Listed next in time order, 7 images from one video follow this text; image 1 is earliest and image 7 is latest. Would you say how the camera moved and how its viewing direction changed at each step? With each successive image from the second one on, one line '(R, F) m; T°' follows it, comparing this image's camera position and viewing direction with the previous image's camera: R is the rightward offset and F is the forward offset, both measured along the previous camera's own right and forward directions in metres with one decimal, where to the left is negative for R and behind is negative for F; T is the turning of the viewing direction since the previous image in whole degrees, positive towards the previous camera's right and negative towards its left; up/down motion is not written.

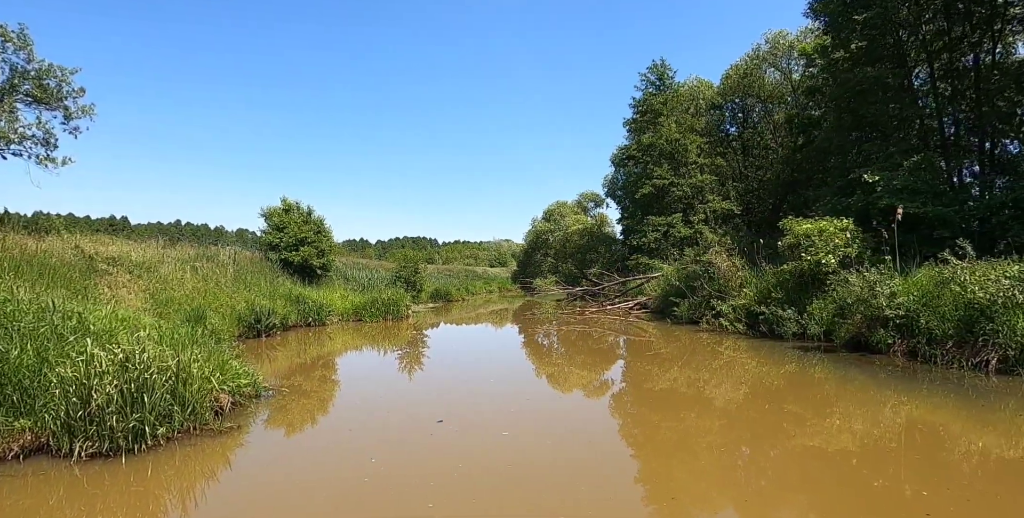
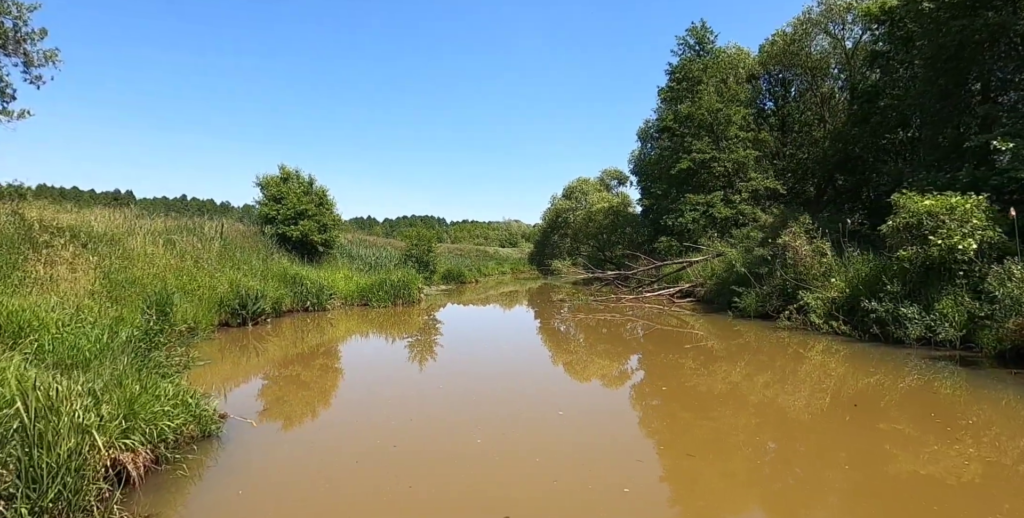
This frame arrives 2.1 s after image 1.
(-0.6, +2.4) m; -1°
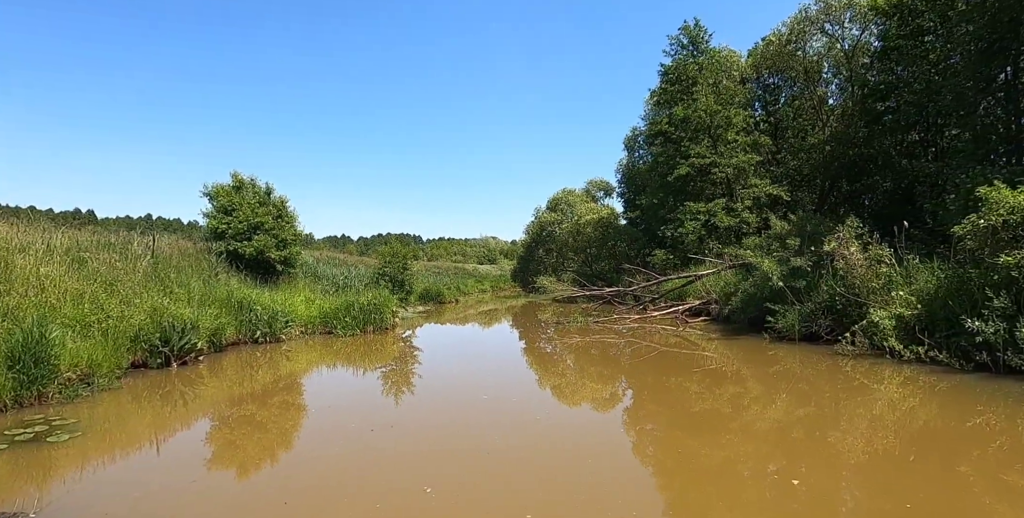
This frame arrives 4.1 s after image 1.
(-0.3, +2.2) m; +2°
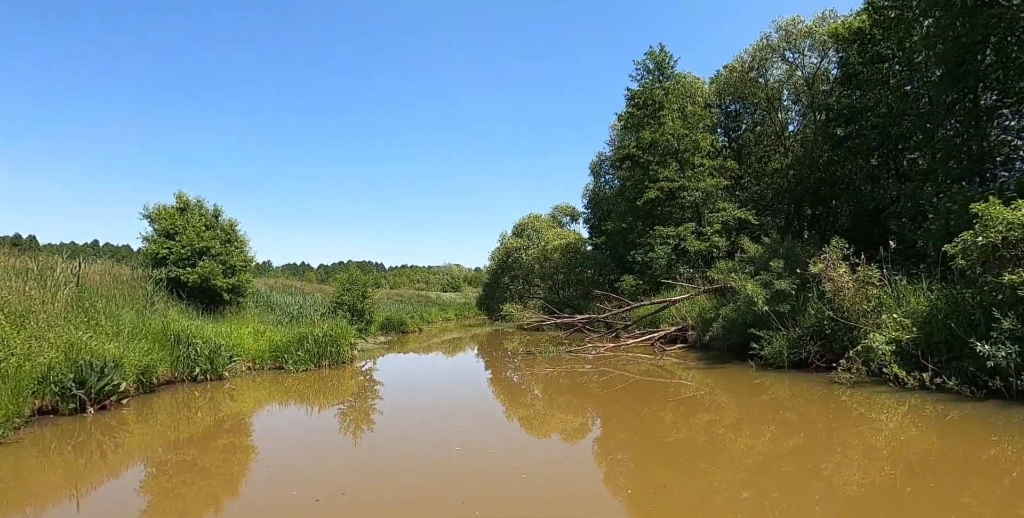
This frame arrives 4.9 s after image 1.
(-0.1, +0.8) m; +4°
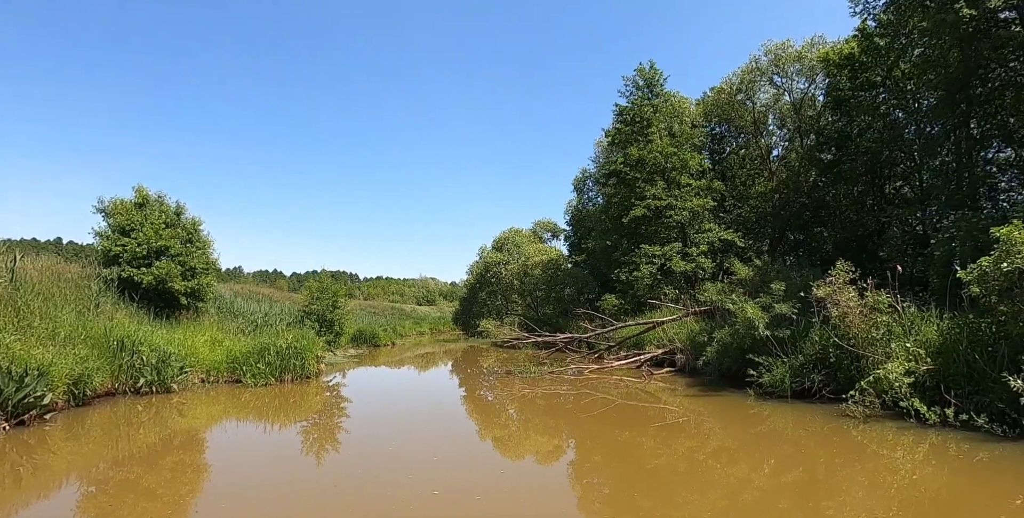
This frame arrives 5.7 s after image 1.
(-0.2, +0.8) m; +2°
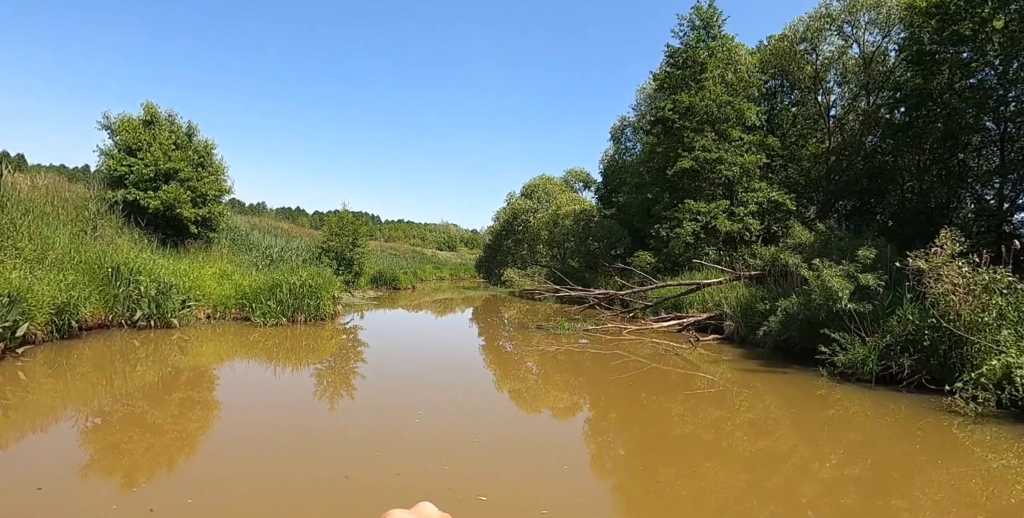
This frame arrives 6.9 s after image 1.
(-0.4, +1.2) m; -2°
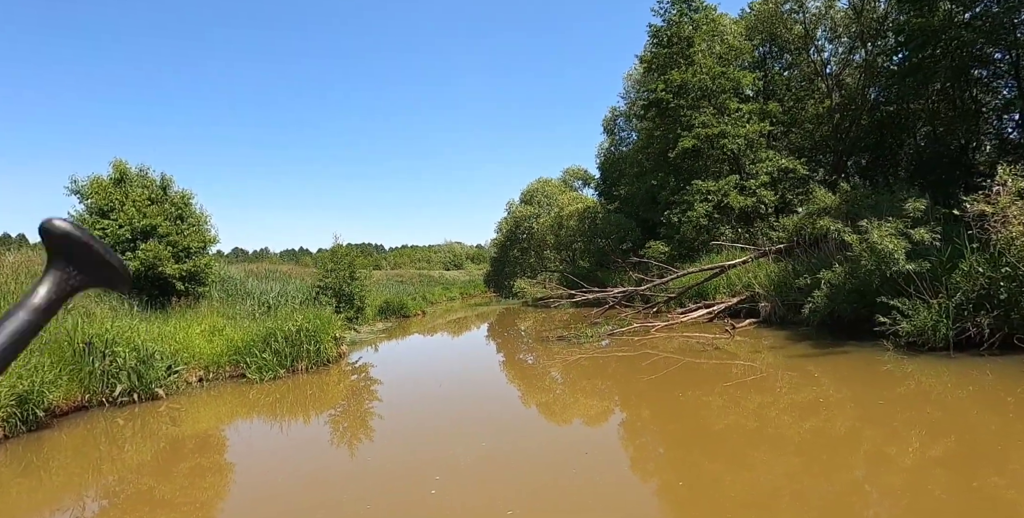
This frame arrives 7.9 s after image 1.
(0.0, +0.9) m; -1°
